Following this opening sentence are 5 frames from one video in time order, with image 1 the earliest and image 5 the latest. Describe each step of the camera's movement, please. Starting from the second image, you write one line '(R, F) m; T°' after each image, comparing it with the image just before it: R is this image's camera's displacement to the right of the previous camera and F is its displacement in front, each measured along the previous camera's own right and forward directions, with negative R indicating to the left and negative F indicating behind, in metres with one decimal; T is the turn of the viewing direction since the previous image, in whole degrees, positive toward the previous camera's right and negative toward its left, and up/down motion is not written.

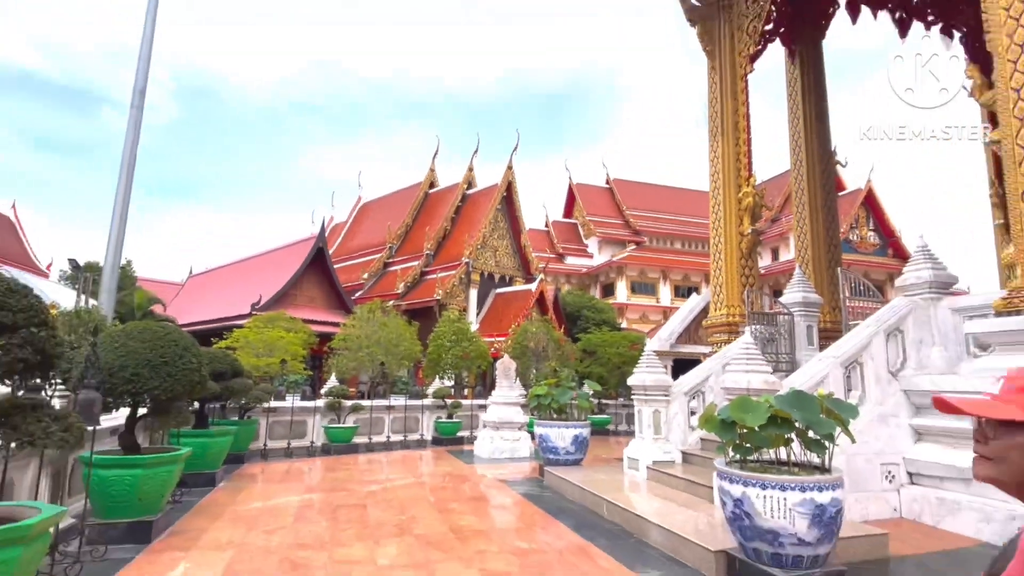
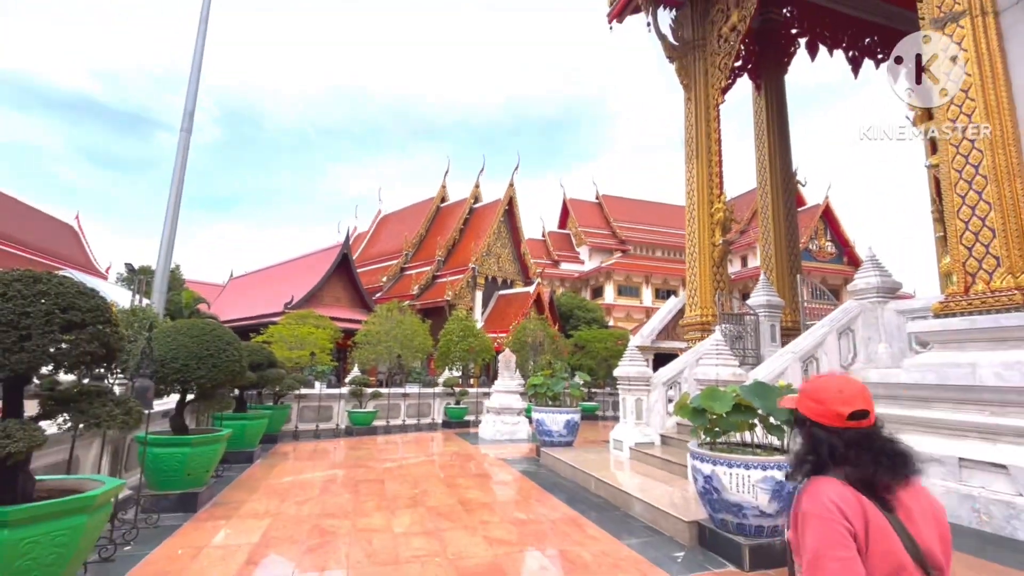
(-0.1, -0.7) m; 0°
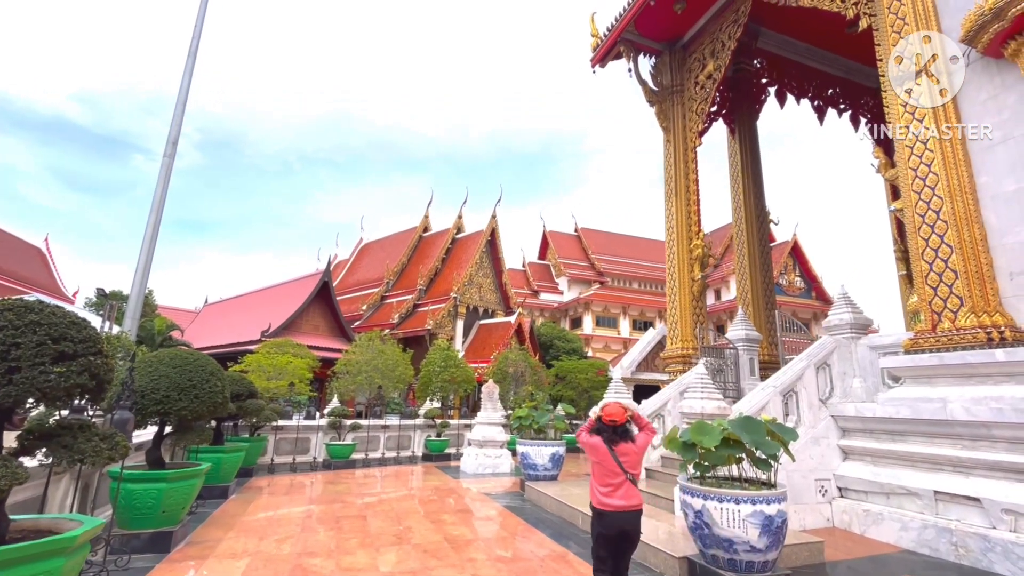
(-0.1, -0.1) m; +3°
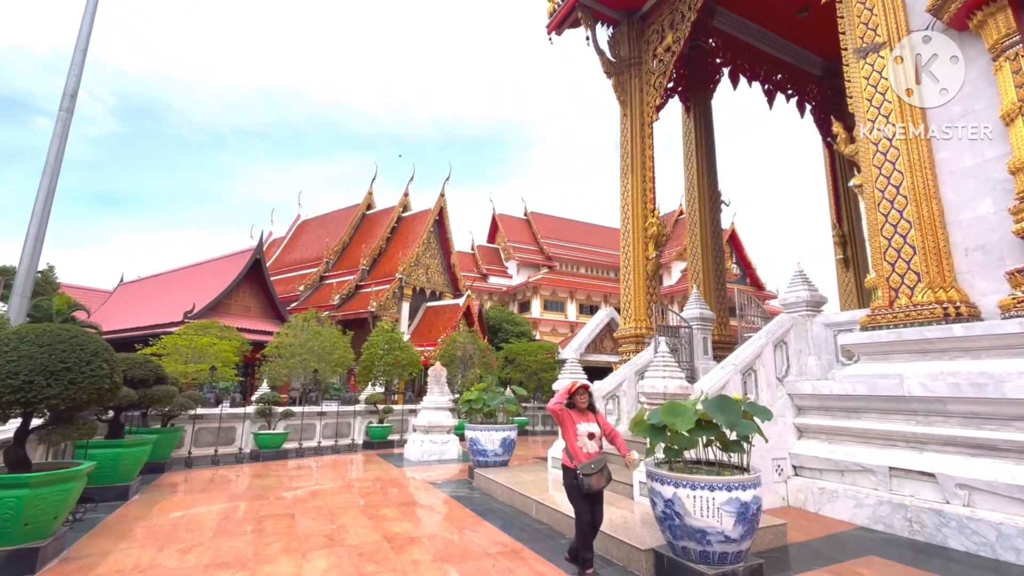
(0.0, +0.6) m; +6°
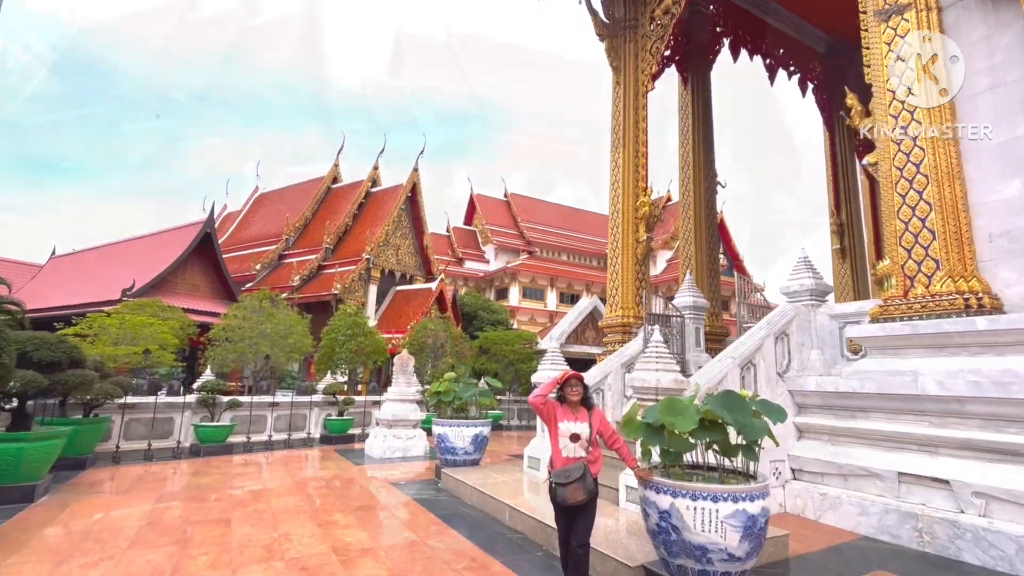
(+0.1, +0.6) m; +2°
